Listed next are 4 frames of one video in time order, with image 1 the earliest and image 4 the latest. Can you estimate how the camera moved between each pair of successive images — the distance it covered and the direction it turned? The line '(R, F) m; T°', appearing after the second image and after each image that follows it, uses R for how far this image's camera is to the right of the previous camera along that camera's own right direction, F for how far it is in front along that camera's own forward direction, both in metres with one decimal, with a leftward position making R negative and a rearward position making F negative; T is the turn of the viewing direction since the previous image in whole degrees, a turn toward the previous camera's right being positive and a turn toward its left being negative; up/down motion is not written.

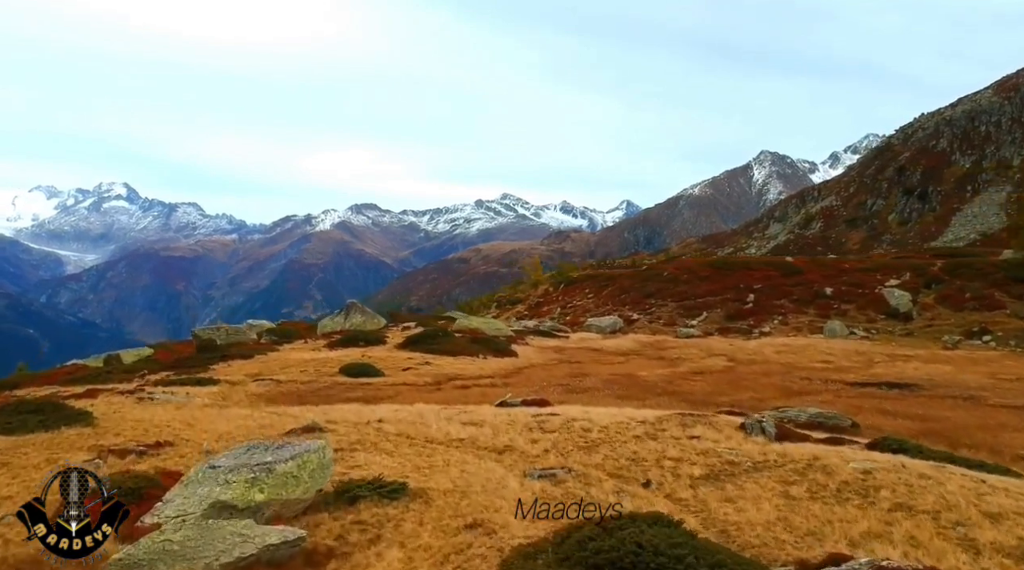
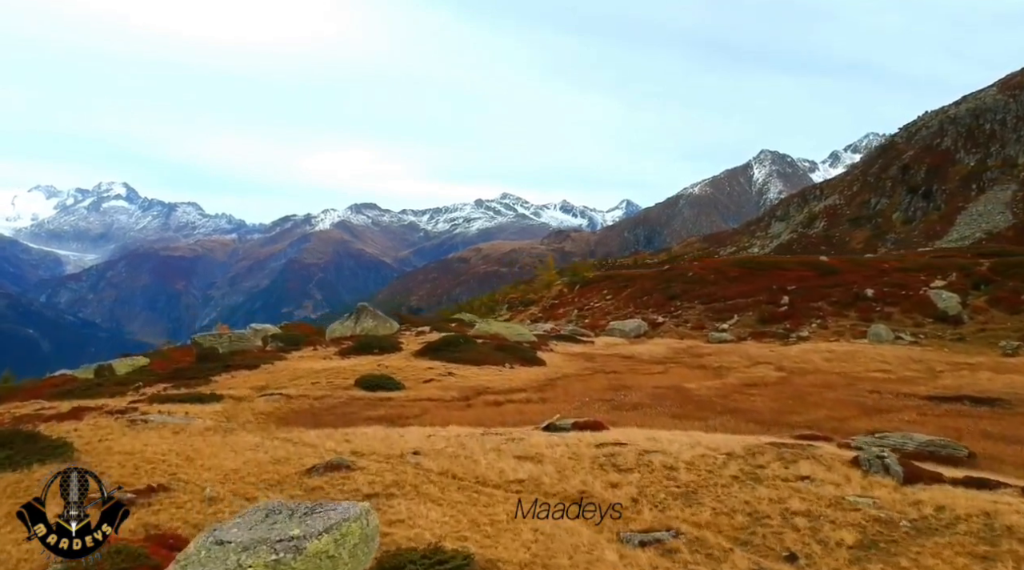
(-2.2, +5.5) m; 0°
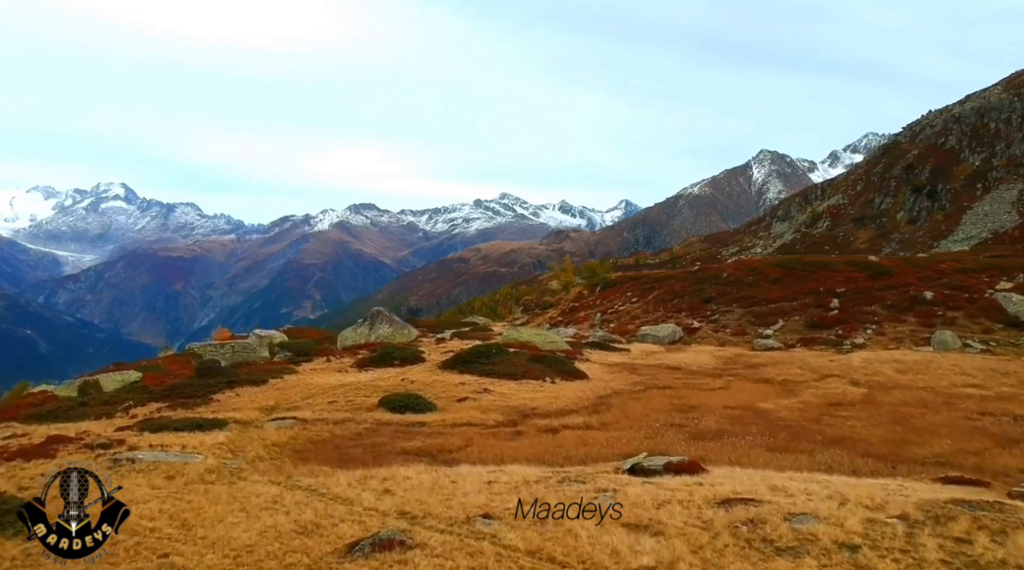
(-2.7, +7.0) m; 0°
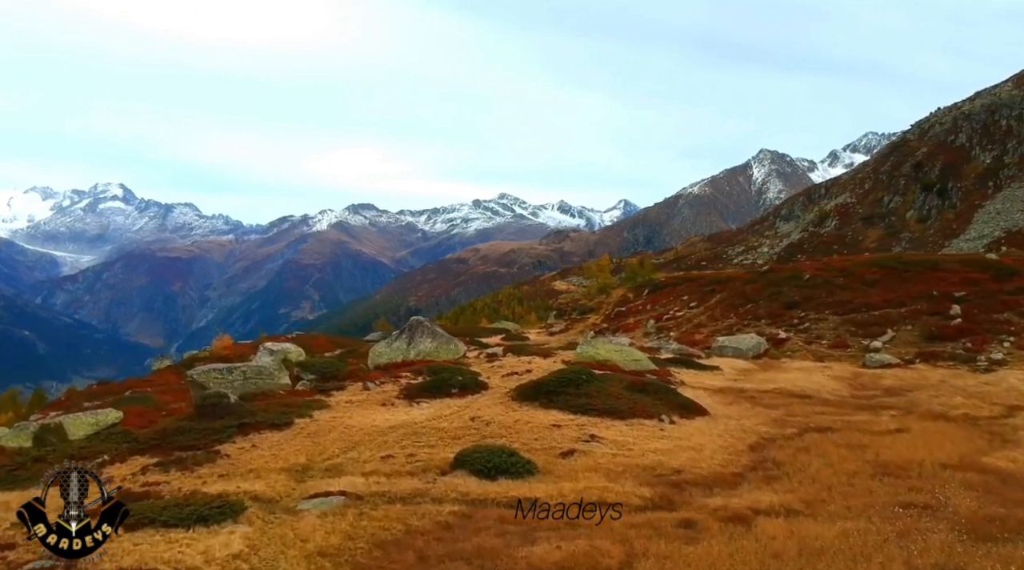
(-5.2, +13.2) m; 0°
